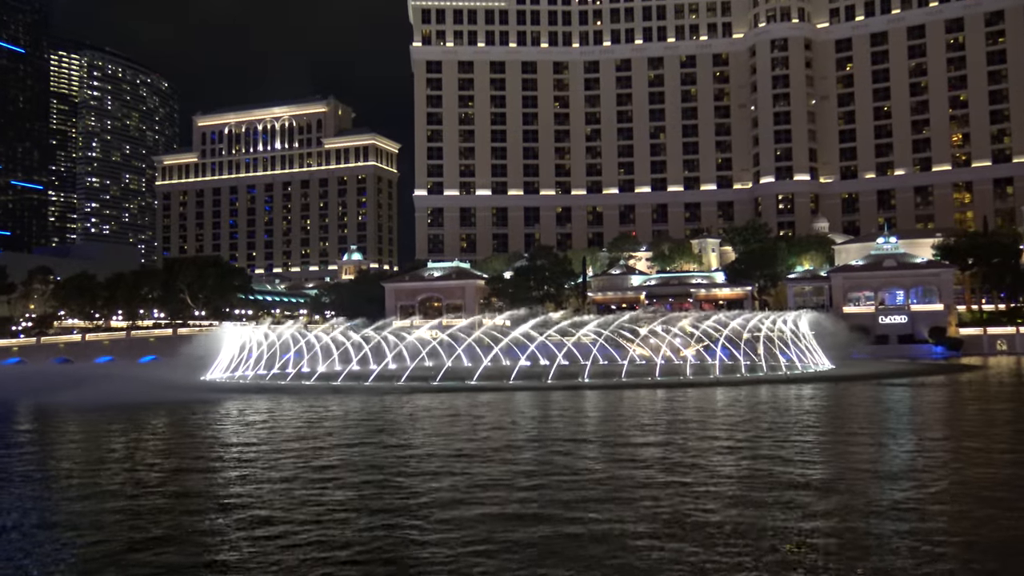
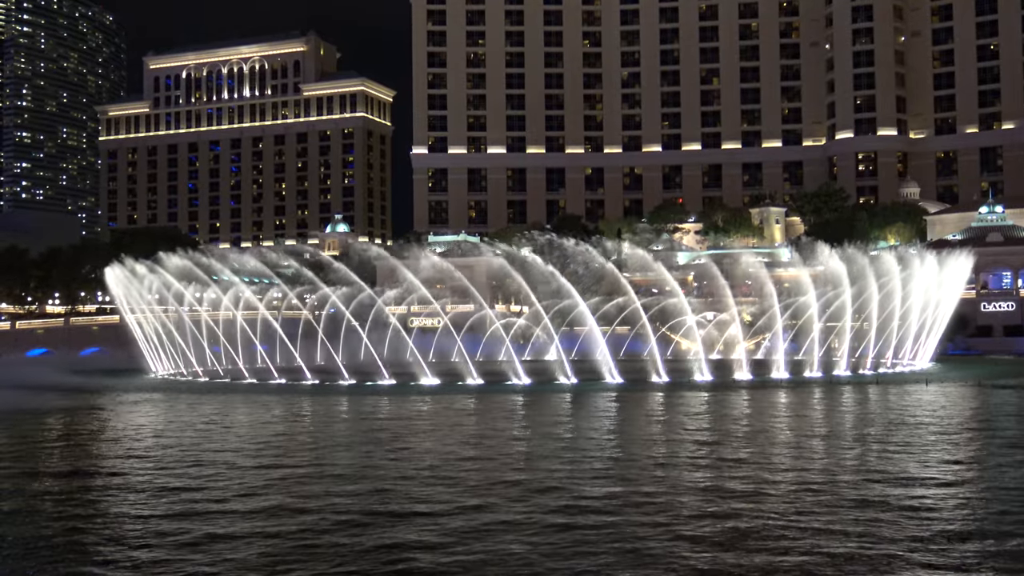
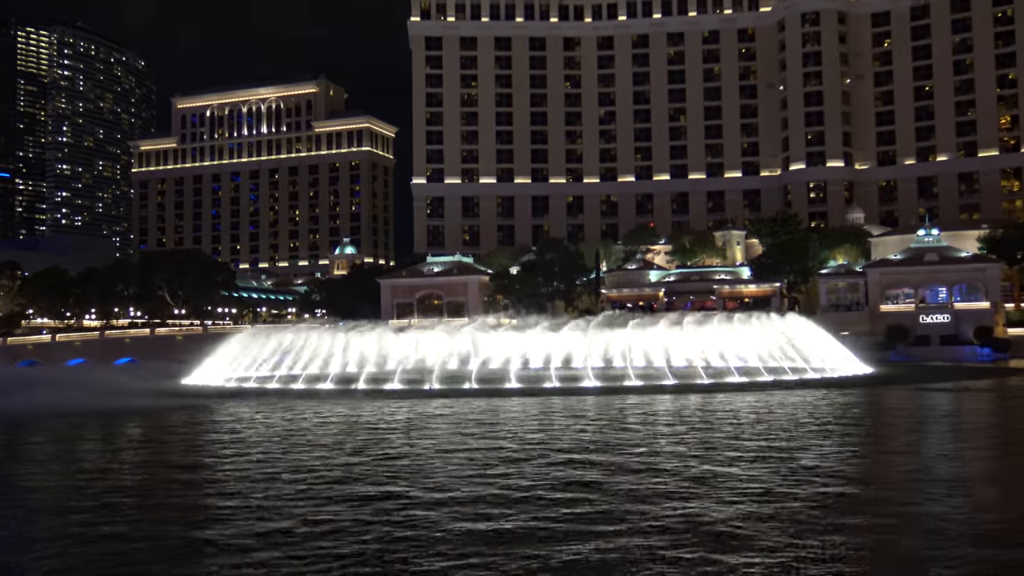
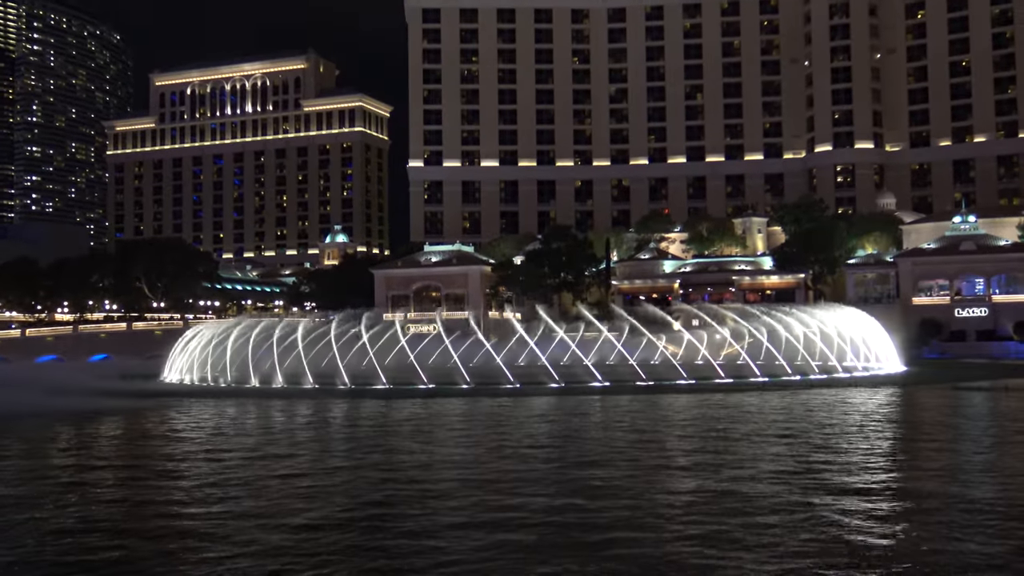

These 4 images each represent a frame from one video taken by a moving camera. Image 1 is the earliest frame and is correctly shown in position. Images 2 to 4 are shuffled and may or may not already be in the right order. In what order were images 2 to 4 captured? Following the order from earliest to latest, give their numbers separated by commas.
3, 4, 2
